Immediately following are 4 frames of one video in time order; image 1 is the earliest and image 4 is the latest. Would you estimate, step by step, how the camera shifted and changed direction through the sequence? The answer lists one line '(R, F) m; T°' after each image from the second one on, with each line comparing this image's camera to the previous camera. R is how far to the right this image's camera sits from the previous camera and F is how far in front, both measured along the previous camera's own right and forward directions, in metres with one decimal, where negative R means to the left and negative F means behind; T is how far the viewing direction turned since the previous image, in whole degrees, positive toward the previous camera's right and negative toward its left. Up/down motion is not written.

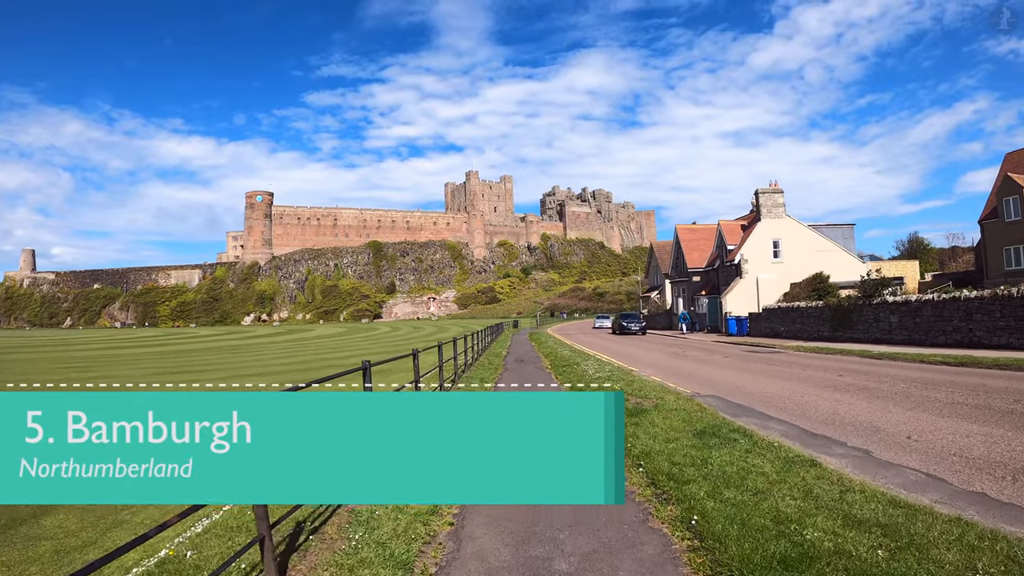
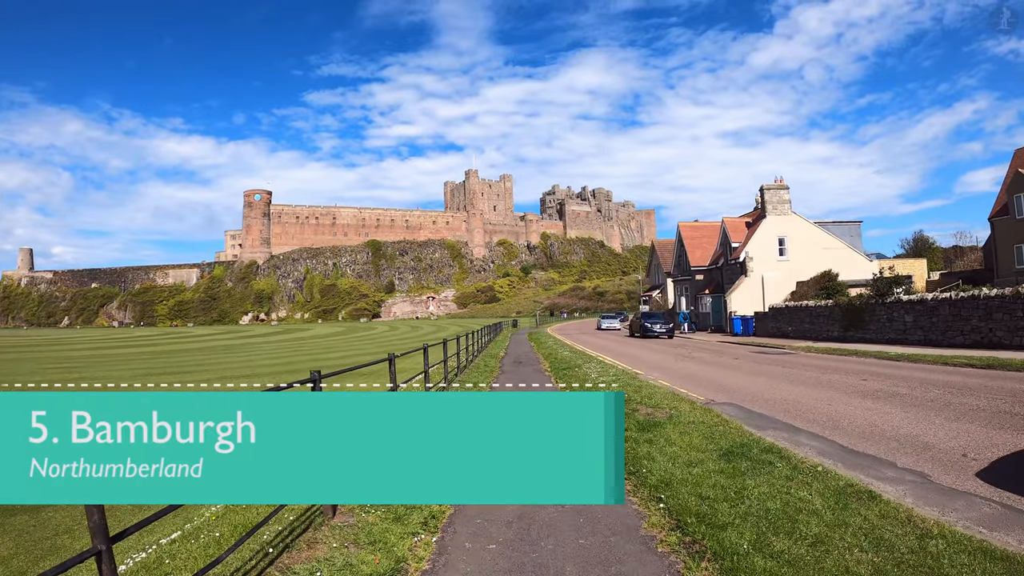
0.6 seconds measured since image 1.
(+0.1, +0.7) m; 0°
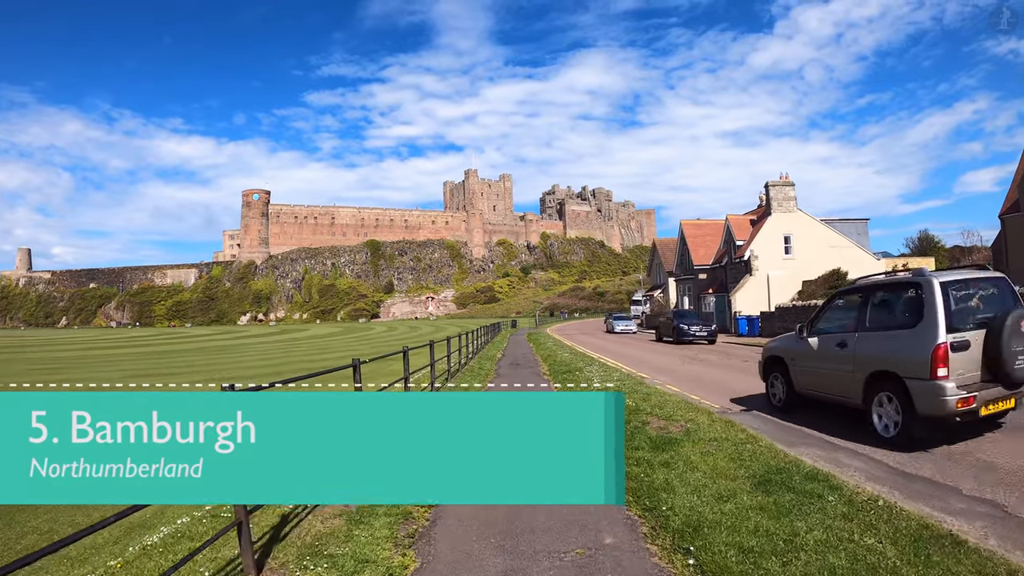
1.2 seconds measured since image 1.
(+0.1, +0.6) m; 0°
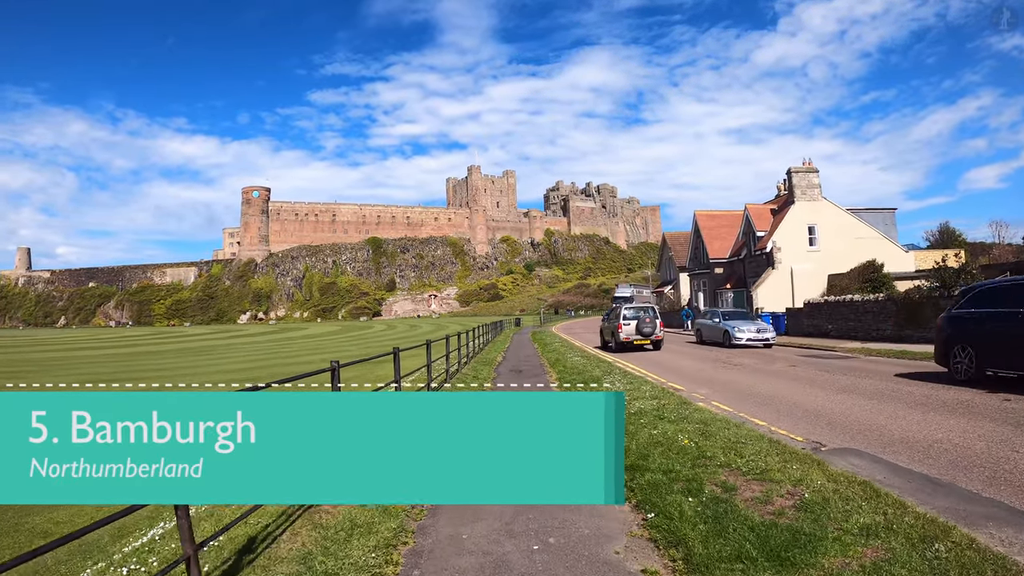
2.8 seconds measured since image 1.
(0.0, +1.7) m; 0°
